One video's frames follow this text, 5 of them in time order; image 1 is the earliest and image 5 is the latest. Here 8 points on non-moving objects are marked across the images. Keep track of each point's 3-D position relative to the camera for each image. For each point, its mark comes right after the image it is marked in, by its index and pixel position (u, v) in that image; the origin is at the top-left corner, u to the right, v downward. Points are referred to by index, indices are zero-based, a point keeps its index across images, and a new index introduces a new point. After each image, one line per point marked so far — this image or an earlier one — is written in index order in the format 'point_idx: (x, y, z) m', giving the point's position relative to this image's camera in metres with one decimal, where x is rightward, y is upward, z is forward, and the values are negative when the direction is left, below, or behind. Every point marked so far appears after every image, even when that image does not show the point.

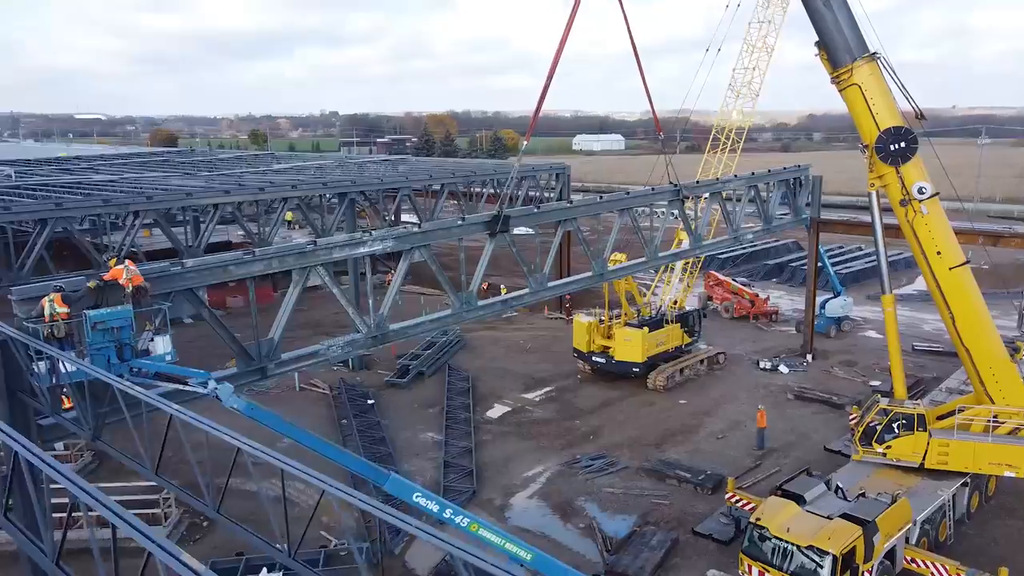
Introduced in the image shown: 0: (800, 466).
0: (+5.8, -3.6, +16.0) m
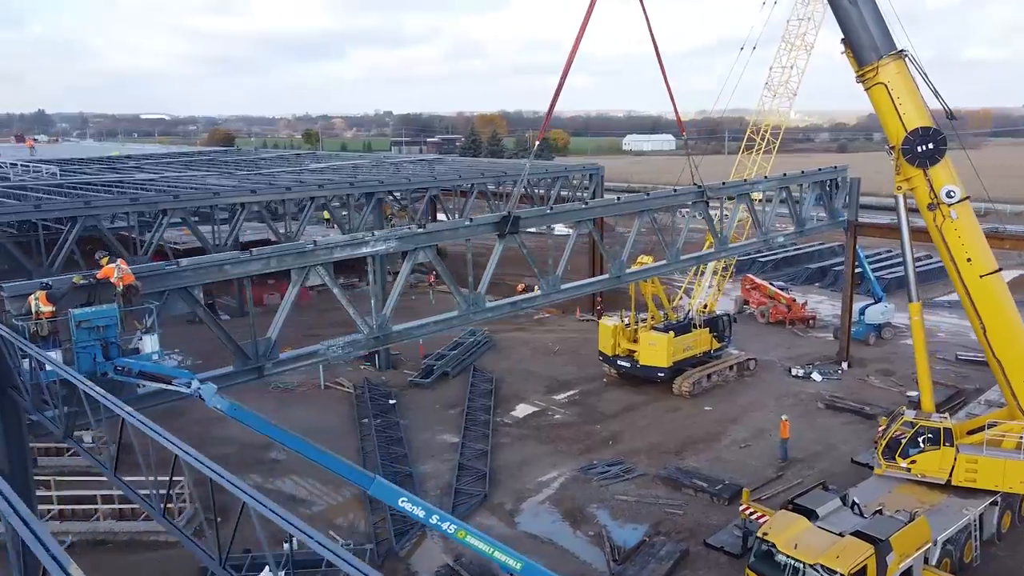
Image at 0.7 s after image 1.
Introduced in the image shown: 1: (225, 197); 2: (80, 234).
0: (+6.1, -3.7, +15.5) m
1: (-7.2, +2.3, +19.7) m
2: (-9.6, +1.2, +17.5) m
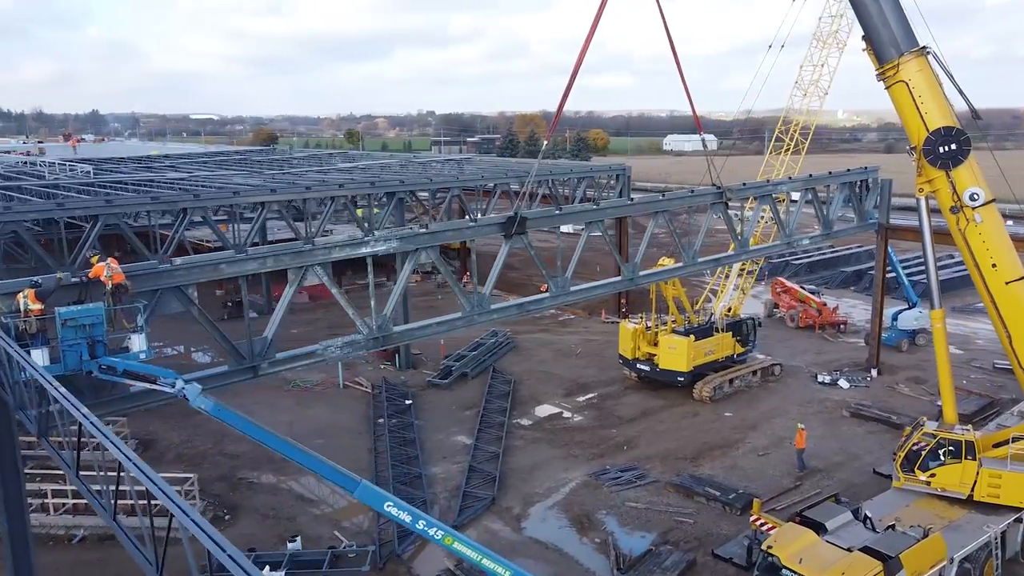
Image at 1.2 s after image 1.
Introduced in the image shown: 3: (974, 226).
0: (+6.3, -3.8, +15.0) m
1: (-6.7, +2.3, +19.9) m
2: (-9.2, +1.3, +17.8) m
3: (+7.0, +1.0, +12.1) m
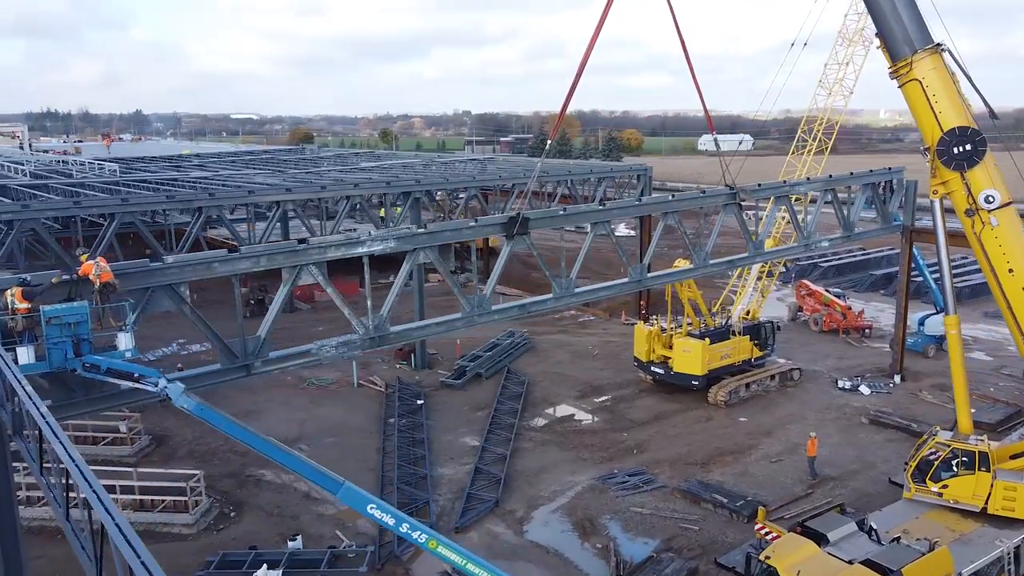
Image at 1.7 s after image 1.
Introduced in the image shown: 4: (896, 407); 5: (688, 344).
0: (+6.4, -3.9, +14.6) m
1: (-6.4, +2.3, +20.1) m
2: (-9.0, +1.3, +18.1) m
3: (+7.0, +0.9, +11.7) m
4: (+9.5, -2.9, +19.7) m
5: (+4.4, -1.4, +19.9) m
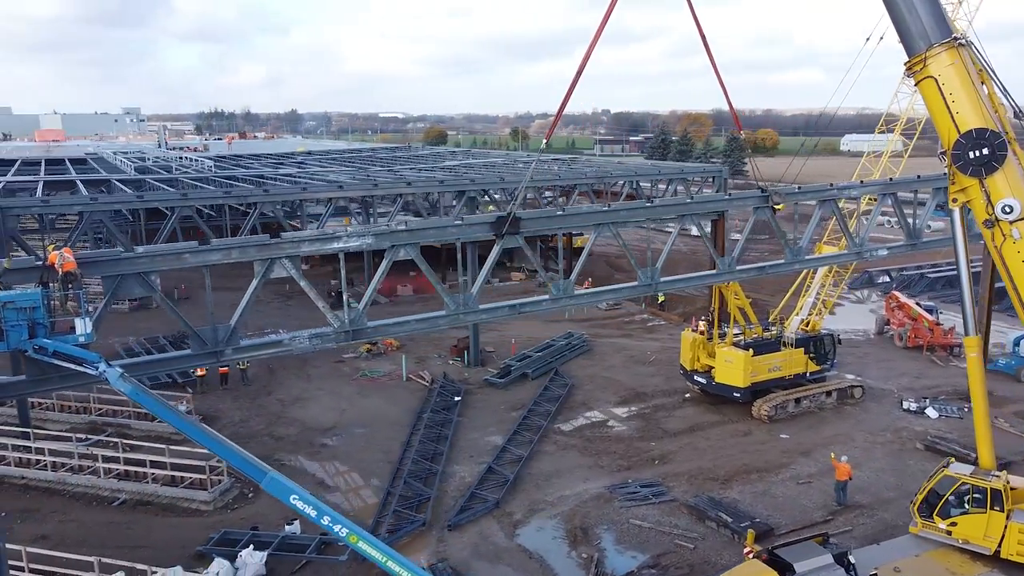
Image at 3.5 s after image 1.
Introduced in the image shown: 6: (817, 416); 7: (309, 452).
0: (+6.3, -4.1, +13.5) m
1: (-5.2, +2.5, +20.9) m
2: (-8.1, +1.6, +19.4) m
3: (+6.6, +0.6, +10.5) m
4: (+10.2, -3.3, +18.0) m
5: (+5.3, -1.6, +19.0) m
6: (+7.4, -3.1, +19.2) m
7: (-4.5, -3.6, +17.5) m
